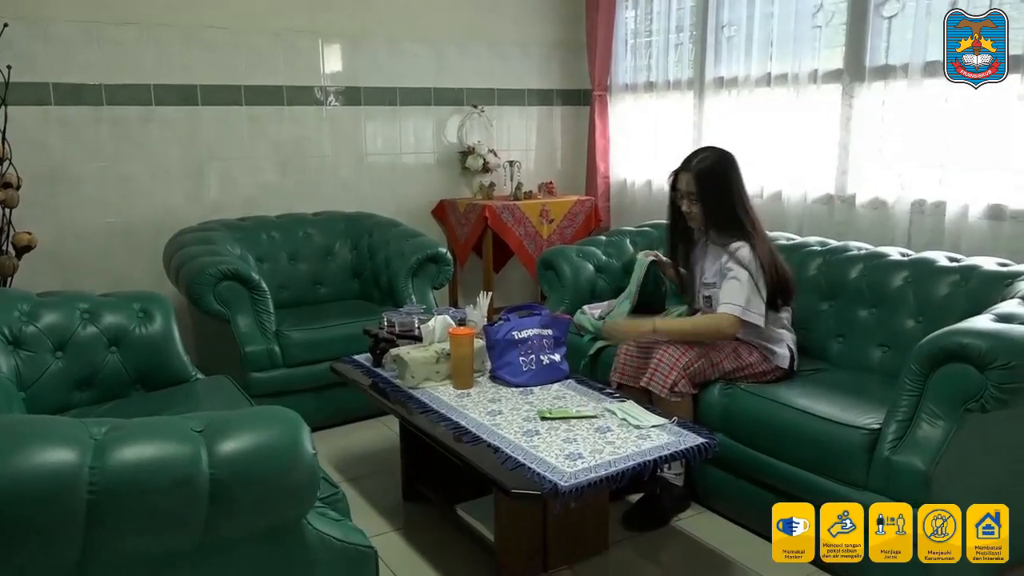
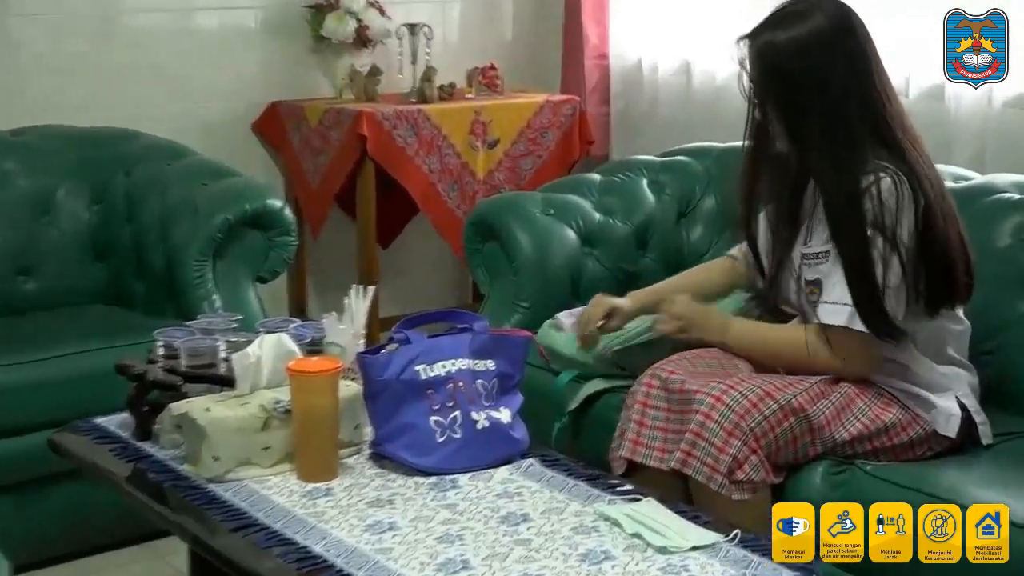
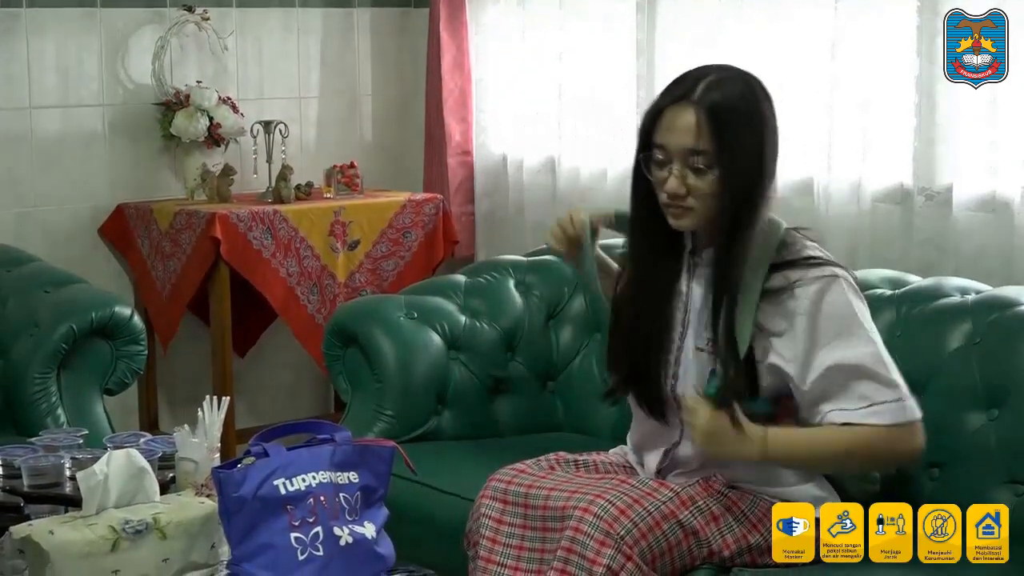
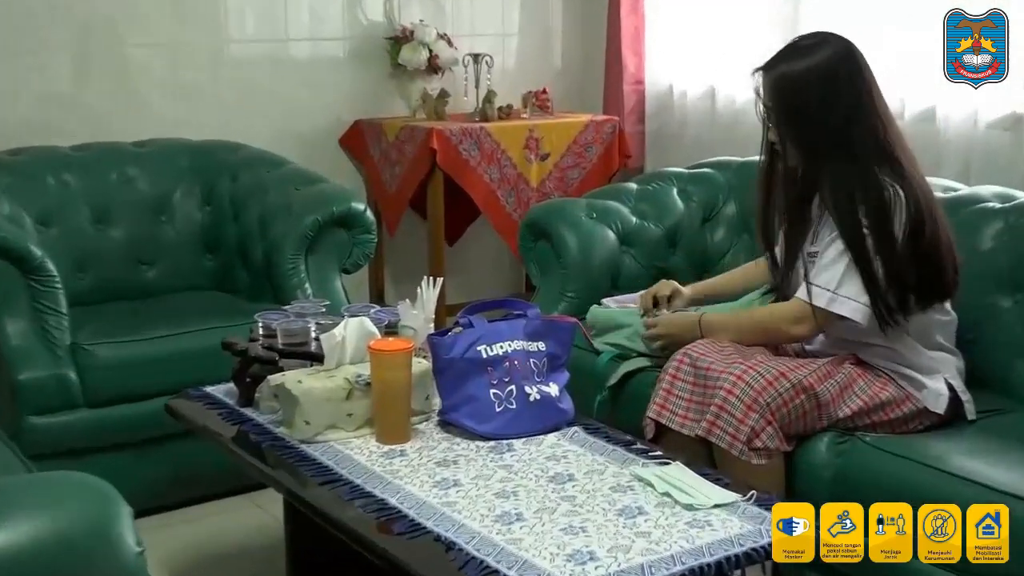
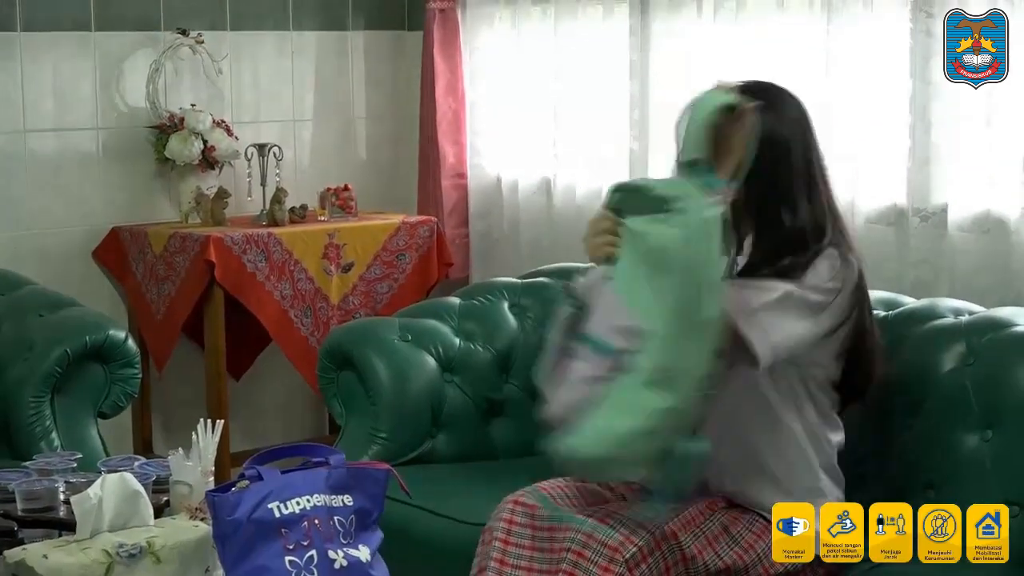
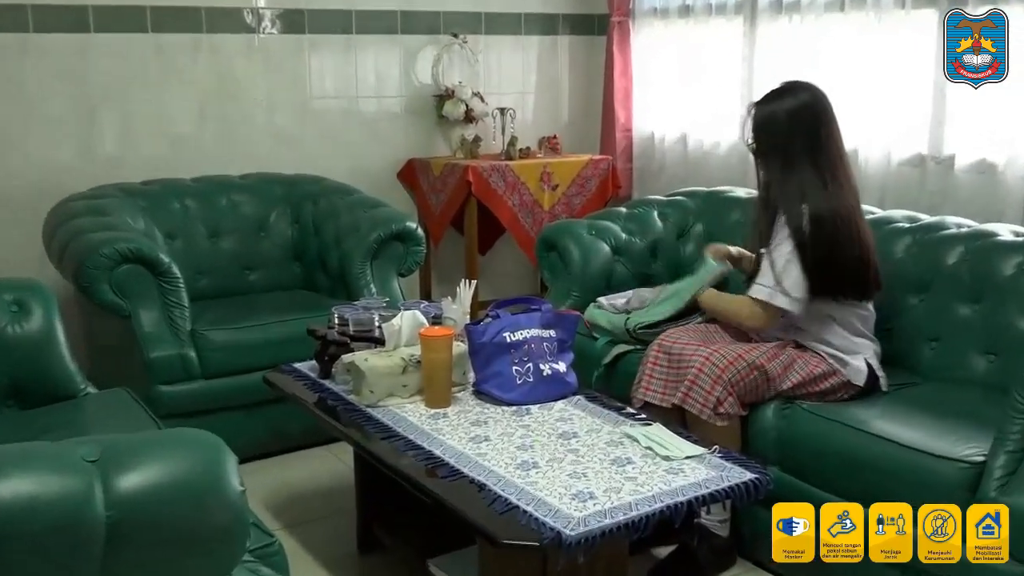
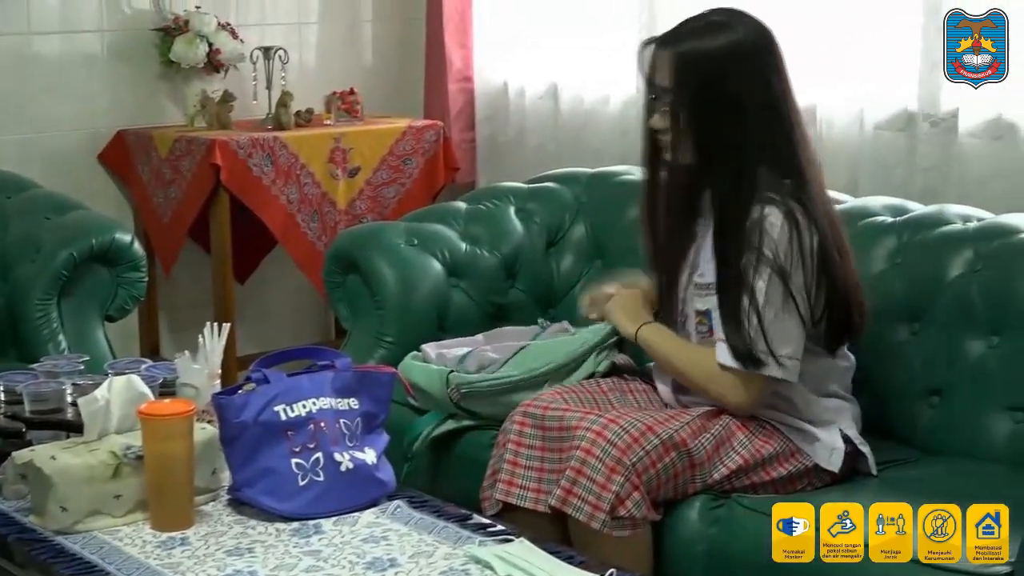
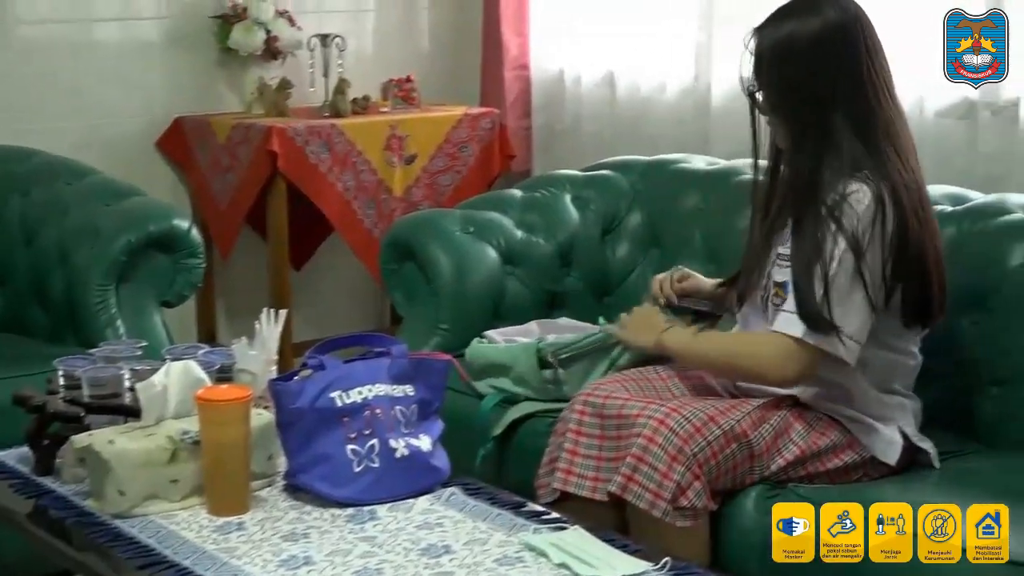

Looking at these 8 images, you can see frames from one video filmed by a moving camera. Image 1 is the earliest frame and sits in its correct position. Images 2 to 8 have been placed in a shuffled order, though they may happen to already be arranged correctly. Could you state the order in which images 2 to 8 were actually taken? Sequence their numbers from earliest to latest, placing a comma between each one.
6, 4, 2, 8, 7, 5, 3
